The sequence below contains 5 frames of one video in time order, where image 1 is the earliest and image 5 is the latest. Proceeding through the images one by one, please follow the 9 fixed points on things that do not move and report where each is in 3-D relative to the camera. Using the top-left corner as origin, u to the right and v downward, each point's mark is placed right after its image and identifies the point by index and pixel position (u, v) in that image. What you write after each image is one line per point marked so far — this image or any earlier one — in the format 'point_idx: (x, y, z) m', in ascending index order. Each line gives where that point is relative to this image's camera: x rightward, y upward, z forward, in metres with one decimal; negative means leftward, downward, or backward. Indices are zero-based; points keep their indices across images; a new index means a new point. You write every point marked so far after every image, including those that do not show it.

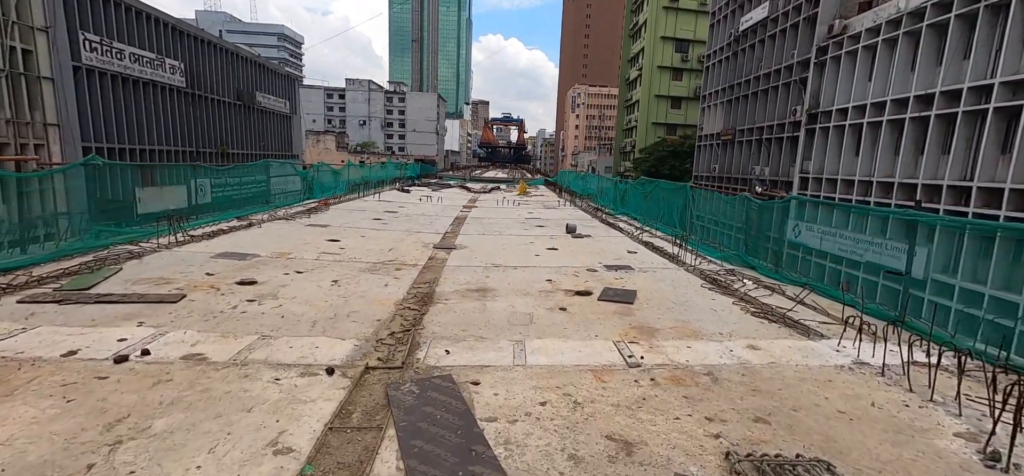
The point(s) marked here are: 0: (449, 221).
0: (-1.7, +0.4, +12.8) m
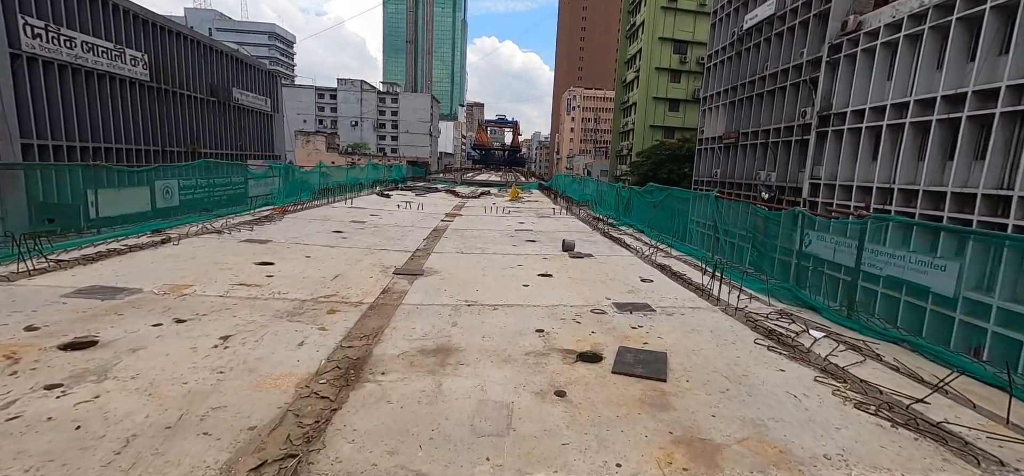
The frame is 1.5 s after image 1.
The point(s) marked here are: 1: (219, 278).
0: (-2.0, +0.1, +10.9) m
1: (-3.6, -0.5, +6.0) m
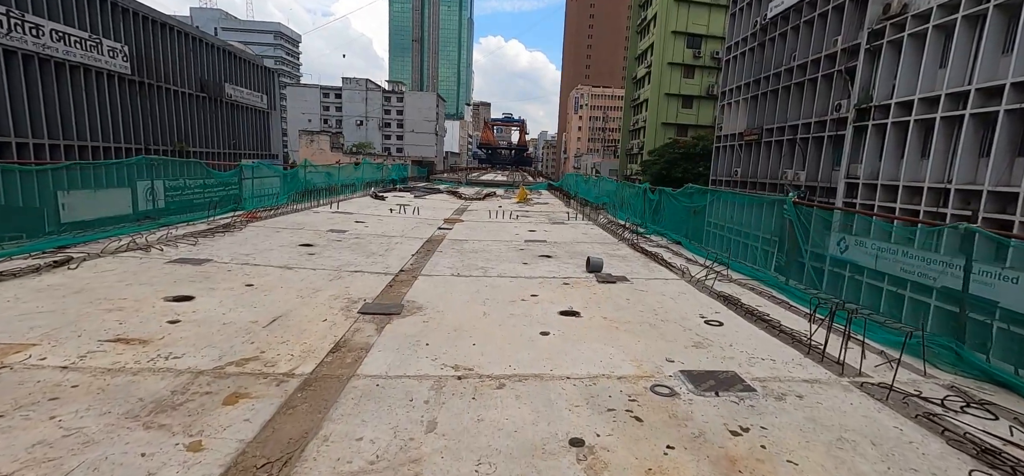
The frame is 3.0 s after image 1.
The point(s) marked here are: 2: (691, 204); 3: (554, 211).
0: (-1.8, -0.2, +8.9) m
1: (-3.5, -0.8, +4.0) m
2: (+3.7, +0.7, +10.2) m
3: (+1.4, +0.9, +16.6) m
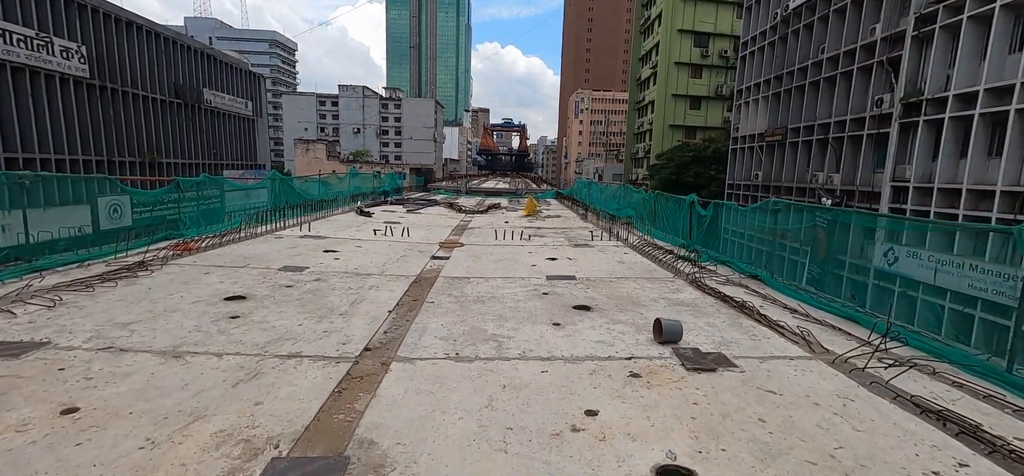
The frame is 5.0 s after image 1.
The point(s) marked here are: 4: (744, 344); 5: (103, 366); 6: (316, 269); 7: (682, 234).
0: (-1.6, -0.8, +6.2) m
1: (-3.2, -1.3, +1.4) m
2: (+4.0, +0.2, +7.6) m
3: (+1.7, +0.3, +14.0) m
4: (+2.3, -1.0, +4.7) m
5: (-3.2, -1.0, +3.8) m
6: (-3.1, -0.5, +7.5) m
7: (+3.7, +0.1, +10.7) m
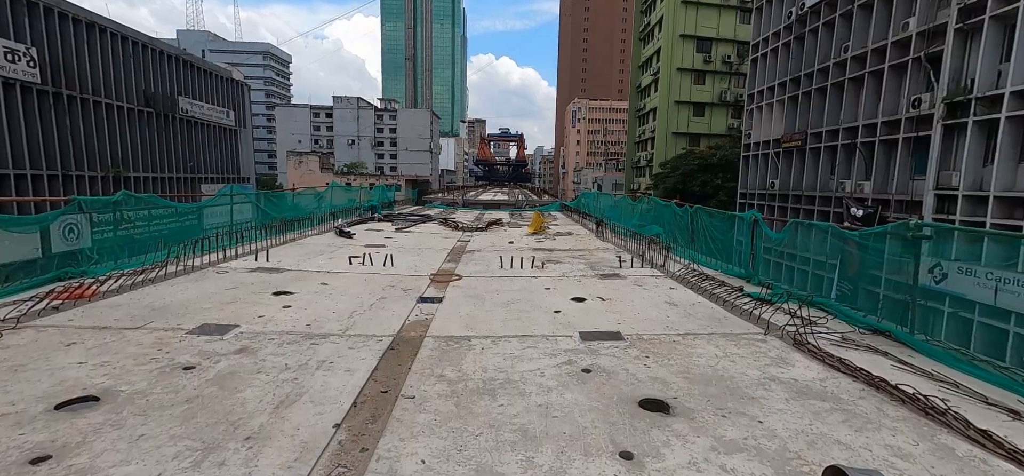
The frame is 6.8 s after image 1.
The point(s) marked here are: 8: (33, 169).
0: (-1.3, -1.2, +3.9) m
1: (-3.0, -1.7, -1.0) m
2: (+4.2, -0.2, +5.3) m
3: (+1.9, -0.2, +11.7) m
4: (+2.5, -1.4, +2.4) m
5: (-2.9, -1.4, +1.4) m
6: (-2.9, -1.0, +5.2) m
7: (+3.9, -0.4, +8.4) m
8: (-18.8, +2.8, +18.9) m
